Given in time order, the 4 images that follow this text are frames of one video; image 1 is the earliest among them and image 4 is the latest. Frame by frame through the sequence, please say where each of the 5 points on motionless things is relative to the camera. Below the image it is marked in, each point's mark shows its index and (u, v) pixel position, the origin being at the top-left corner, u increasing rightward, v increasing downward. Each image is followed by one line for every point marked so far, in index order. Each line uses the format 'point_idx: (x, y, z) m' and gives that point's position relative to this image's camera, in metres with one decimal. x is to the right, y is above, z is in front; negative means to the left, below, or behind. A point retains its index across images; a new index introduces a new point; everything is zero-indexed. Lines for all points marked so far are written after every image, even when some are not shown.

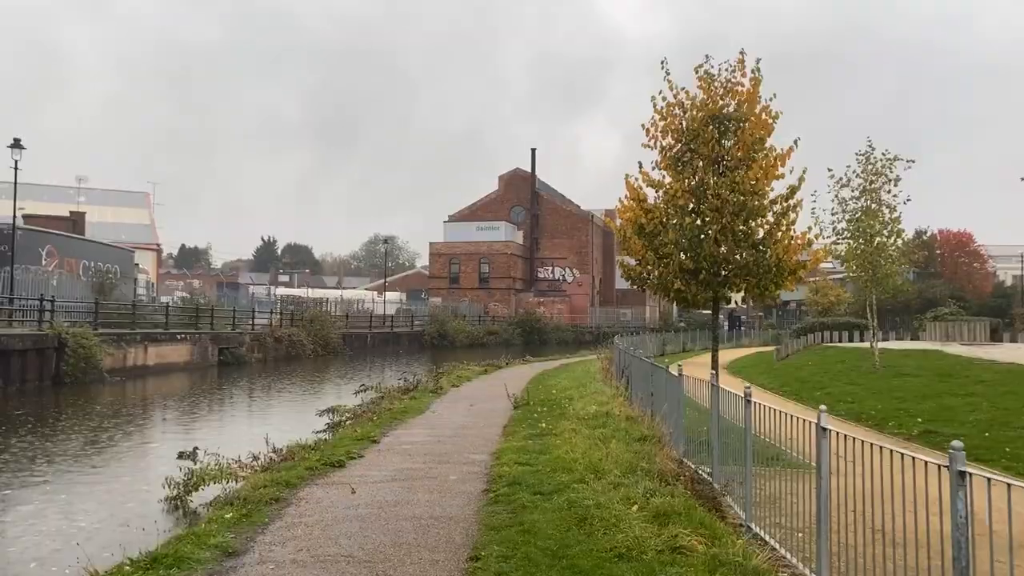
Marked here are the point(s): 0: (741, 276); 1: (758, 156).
0: (+3.1, +0.1, +10.4) m
1: (+3.3, +1.8, +10.4) m
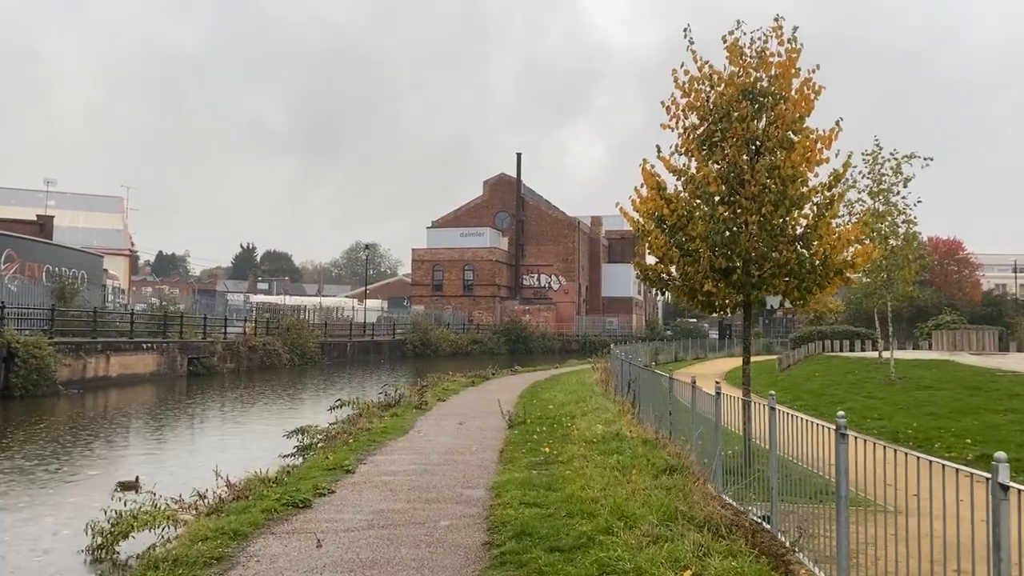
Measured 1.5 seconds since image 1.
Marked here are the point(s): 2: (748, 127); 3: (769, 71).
0: (+3.1, +0.1, +8.9) m
1: (+3.3, +1.8, +9.0) m
2: (+2.7, +1.8, +8.9) m
3: (+3.0, +2.6, +9.1) m
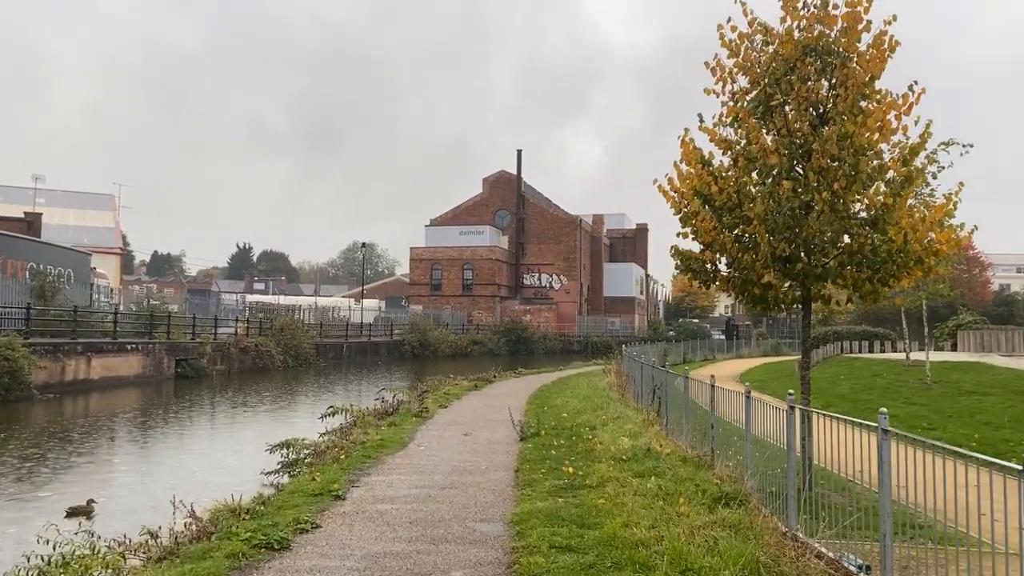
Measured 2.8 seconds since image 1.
0: (+3.3, +0.2, +7.5) m
1: (+3.5, +1.9, +7.6) m
2: (+2.9, +1.9, +7.6) m
3: (+3.2, +2.6, +7.7) m
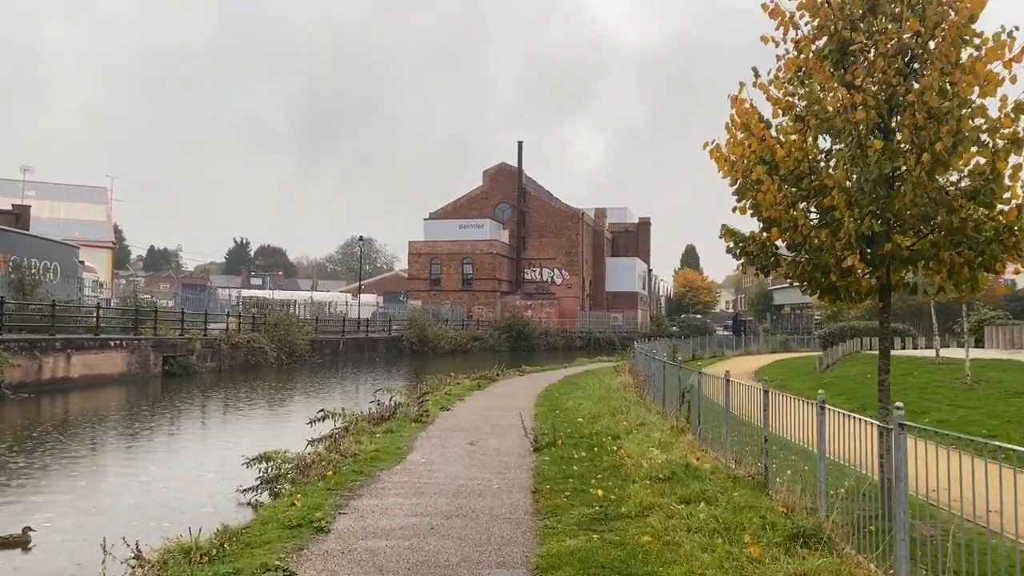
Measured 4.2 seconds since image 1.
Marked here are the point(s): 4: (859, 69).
0: (+3.4, +0.3, +6.1) m
1: (+3.7, +2.0, +6.2) m
2: (+3.1, +2.0, +6.2) m
3: (+3.4, +2.7, +6.4) m
4: (+2.7, +1.7, +6.2) m
